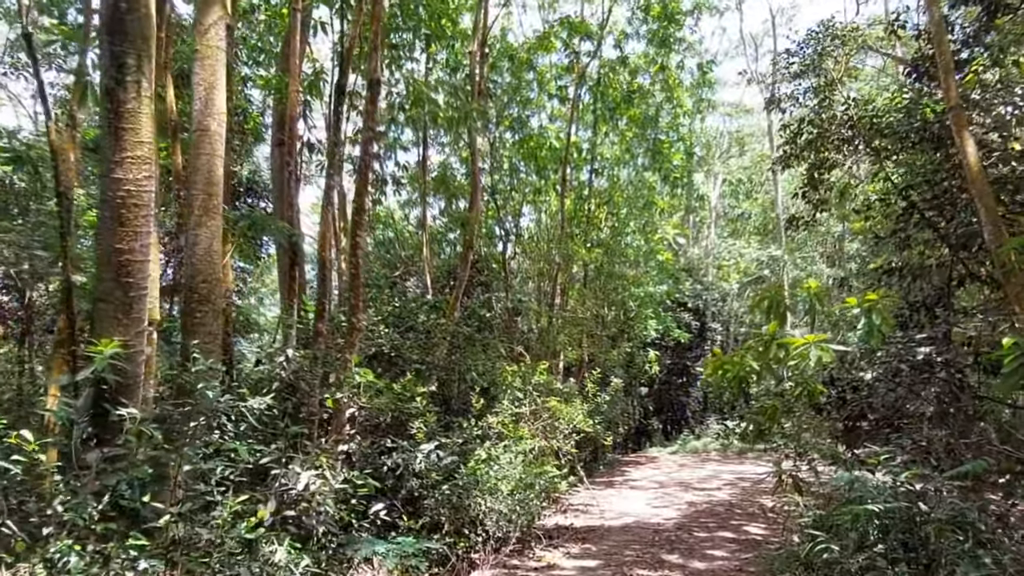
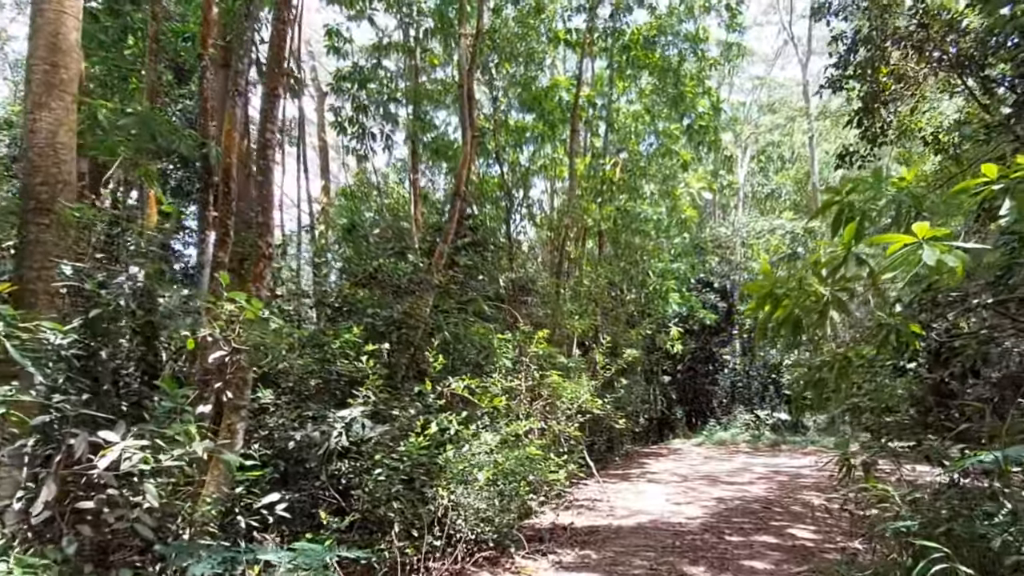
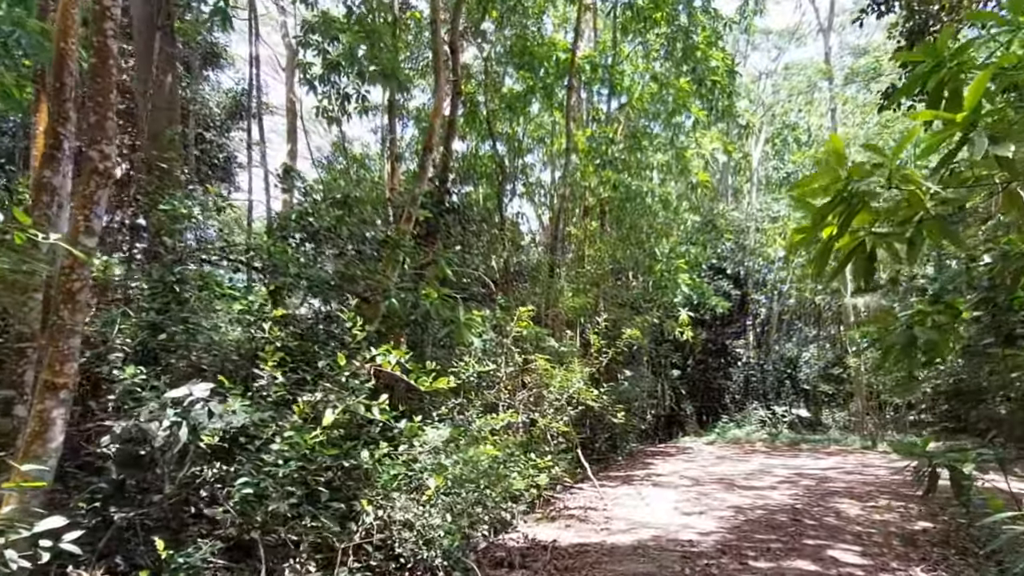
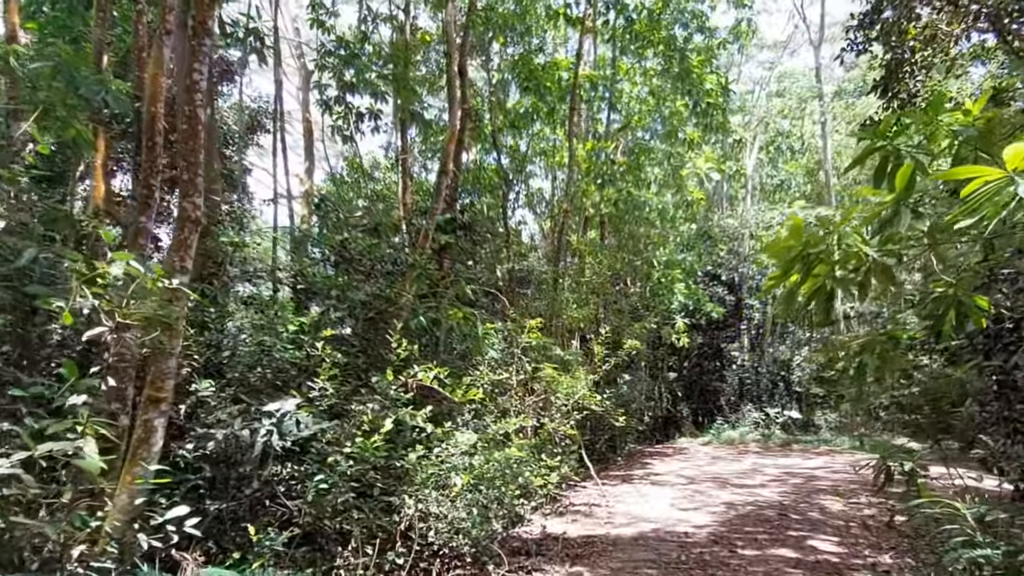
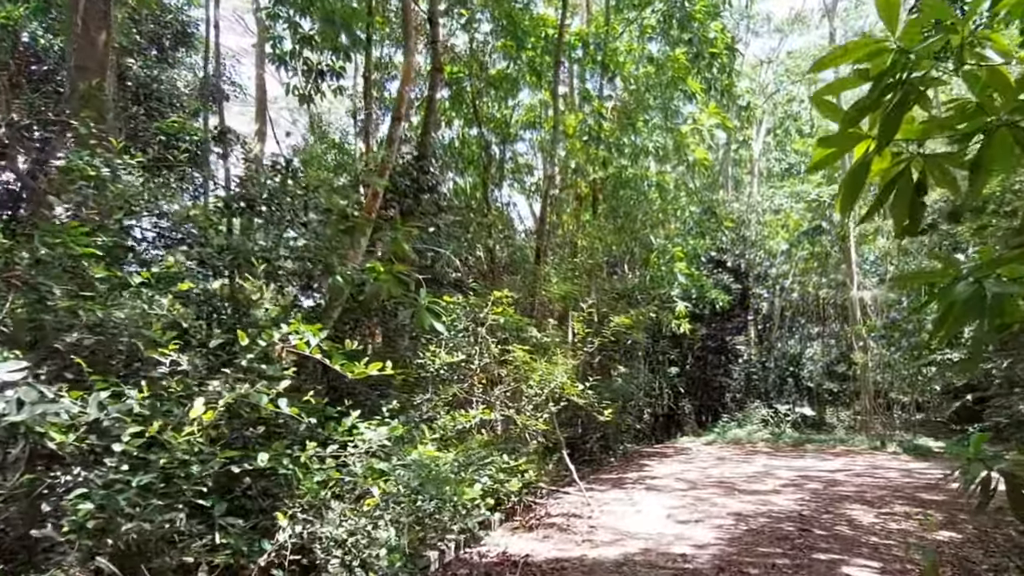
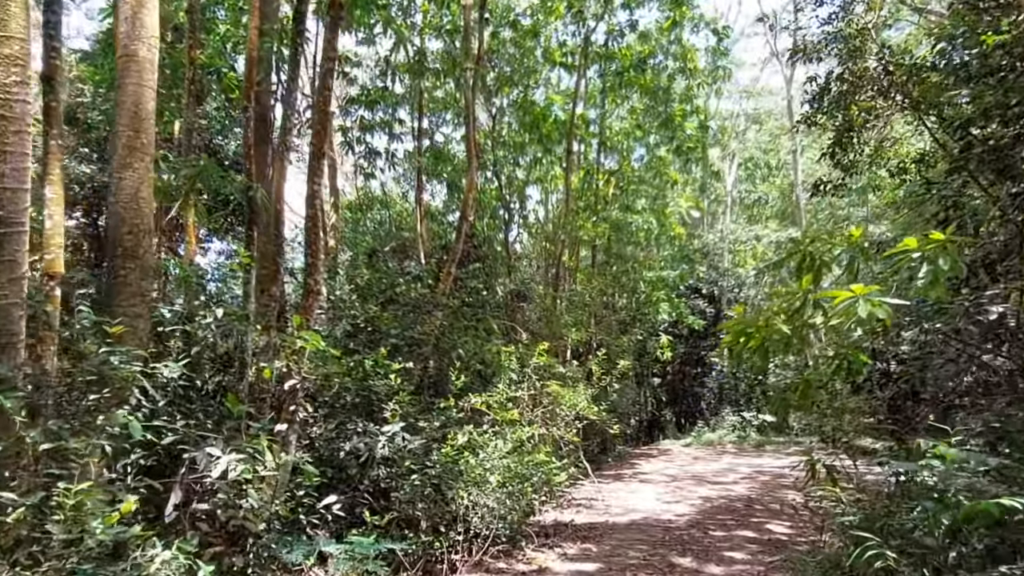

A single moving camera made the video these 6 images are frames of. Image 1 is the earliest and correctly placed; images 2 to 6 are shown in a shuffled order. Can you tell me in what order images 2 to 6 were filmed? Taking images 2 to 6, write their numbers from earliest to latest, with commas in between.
6, 2, 4, 3, 5
